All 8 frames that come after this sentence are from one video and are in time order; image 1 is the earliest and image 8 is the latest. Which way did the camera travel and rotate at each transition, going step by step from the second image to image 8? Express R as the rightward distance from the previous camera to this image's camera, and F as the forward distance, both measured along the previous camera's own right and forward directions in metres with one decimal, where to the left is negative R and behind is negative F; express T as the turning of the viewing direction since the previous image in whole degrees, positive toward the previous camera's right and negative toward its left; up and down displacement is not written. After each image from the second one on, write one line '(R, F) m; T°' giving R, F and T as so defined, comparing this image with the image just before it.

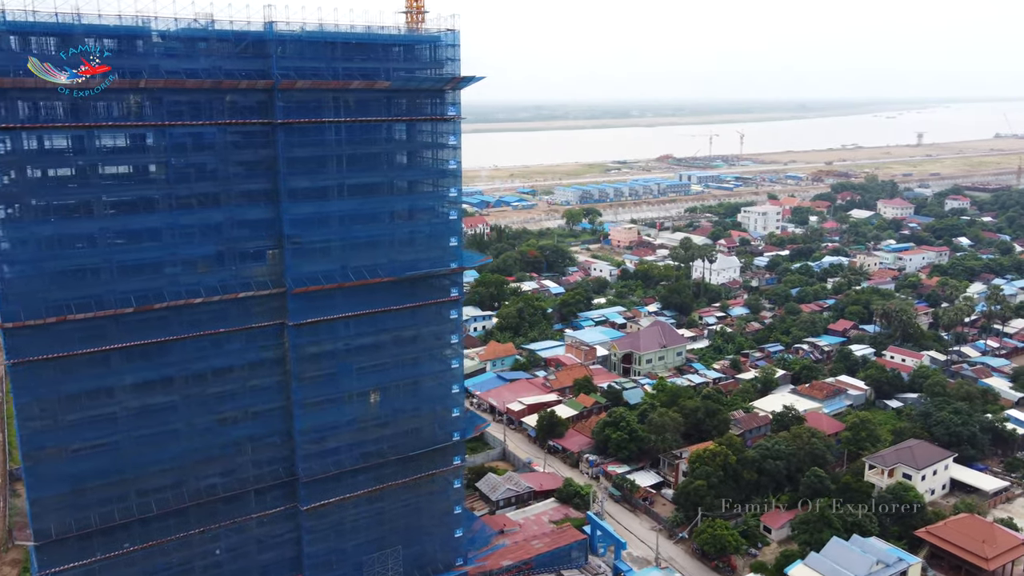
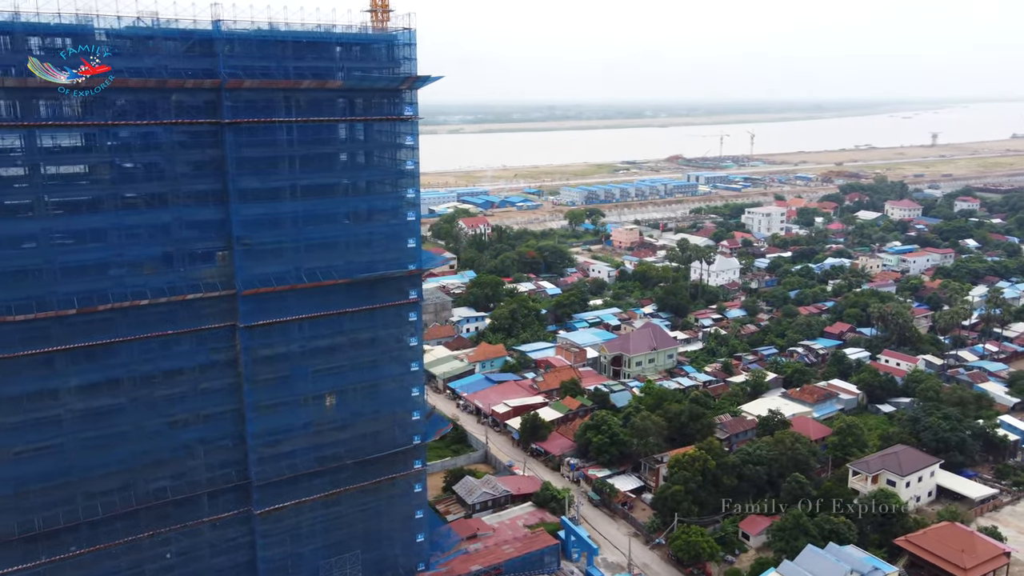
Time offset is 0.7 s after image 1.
(+0.7, +0.2) m; -1°
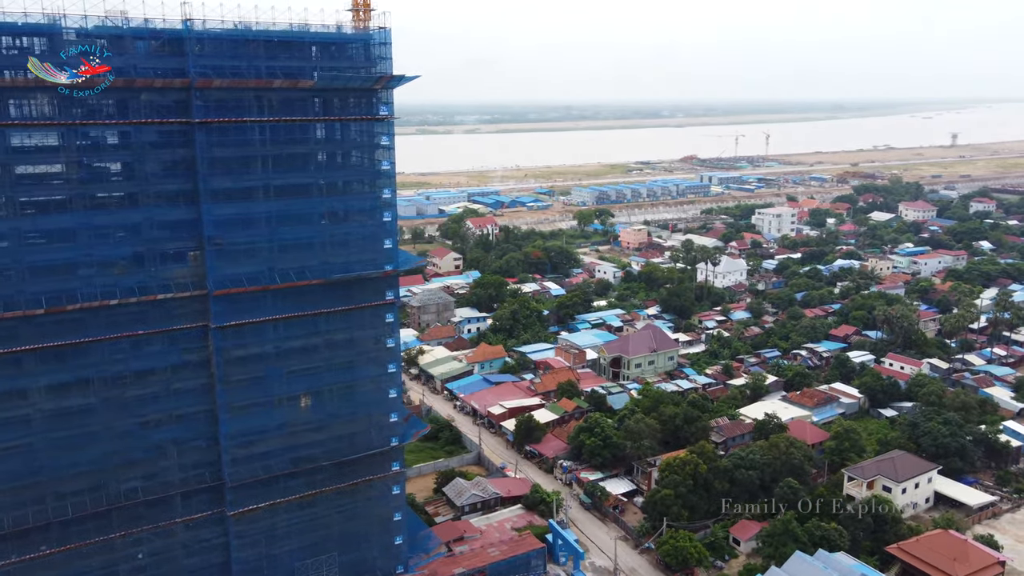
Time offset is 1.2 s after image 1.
(+0.5, +0.1) m; -1°
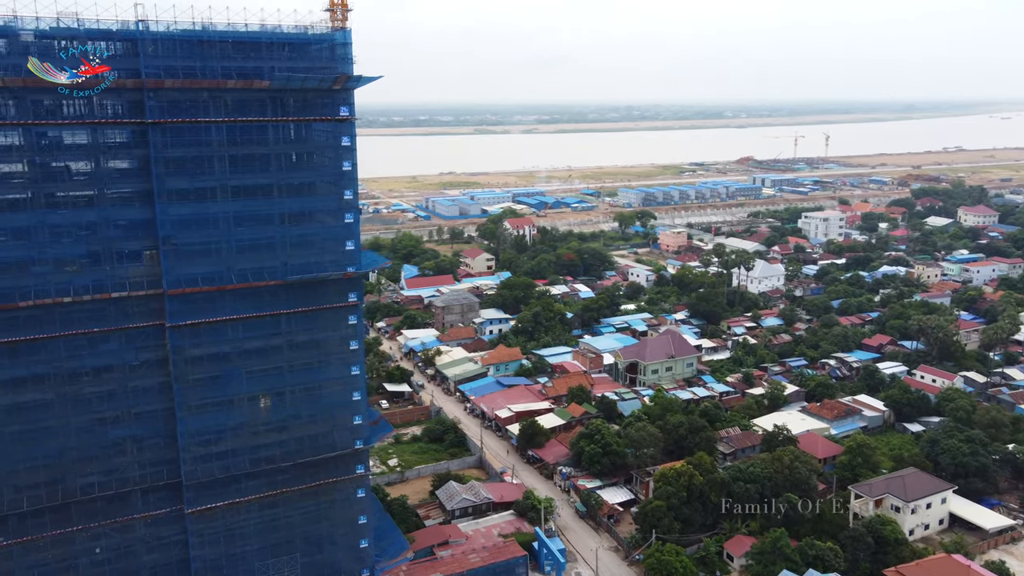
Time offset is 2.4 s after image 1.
(+1.2, +0.2) m; -4°
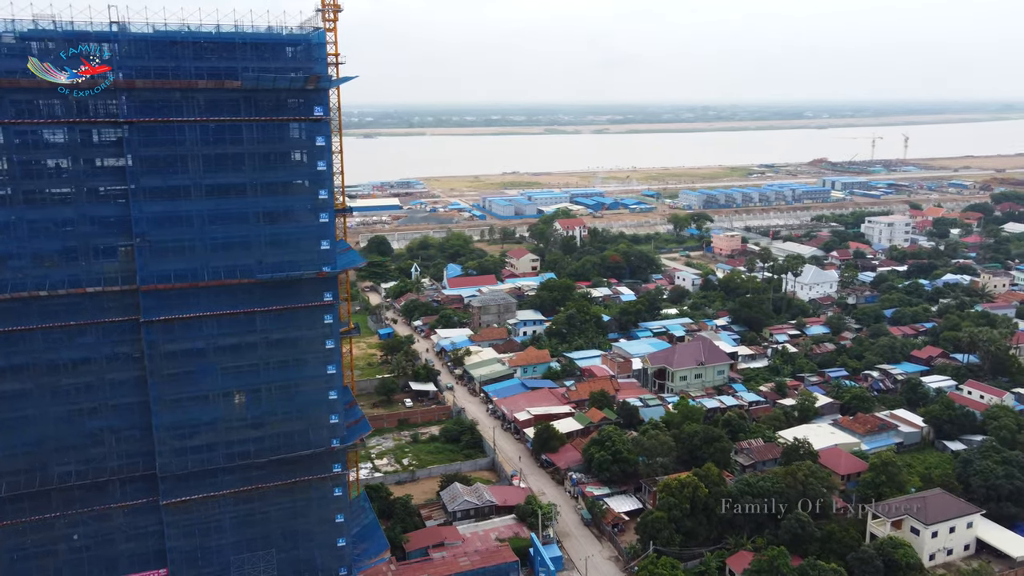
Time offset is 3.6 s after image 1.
(+1.2, +0.2) m; -5°
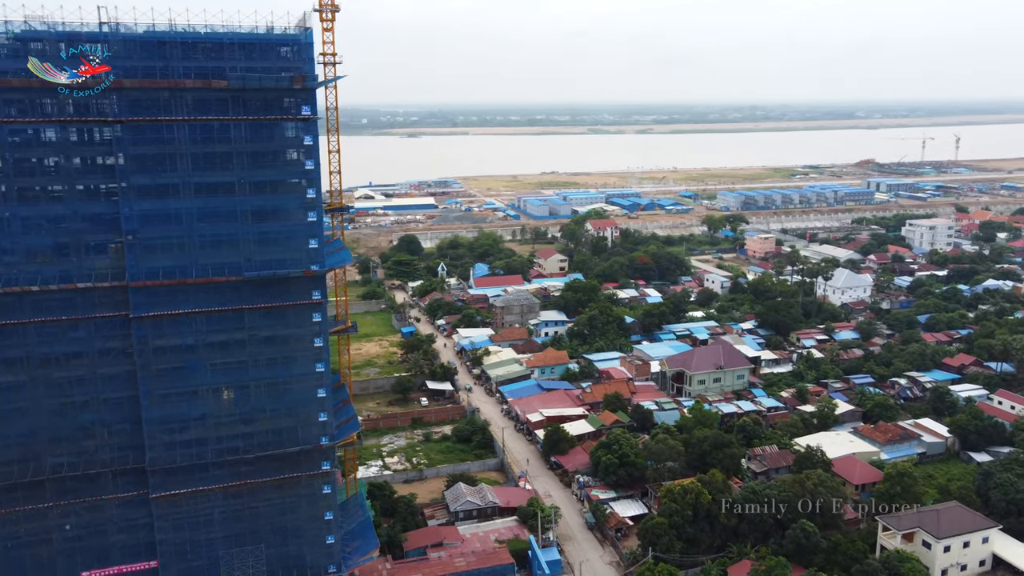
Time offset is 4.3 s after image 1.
(+0.7, +0.1) m; -3°
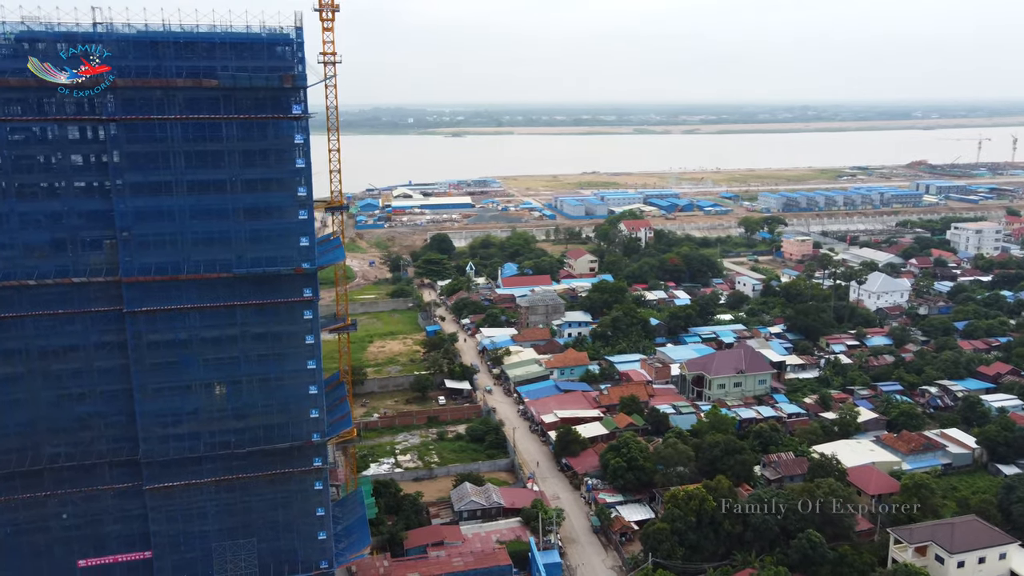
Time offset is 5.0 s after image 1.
(+0.7, +0.1) m; -3°
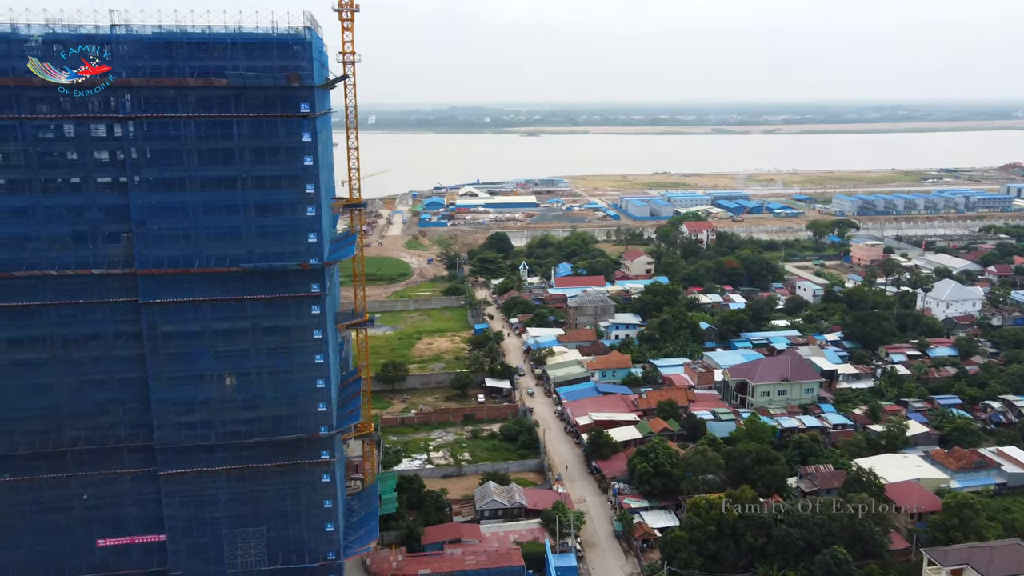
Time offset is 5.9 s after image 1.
(+0.9, +0.1) m; -5°
